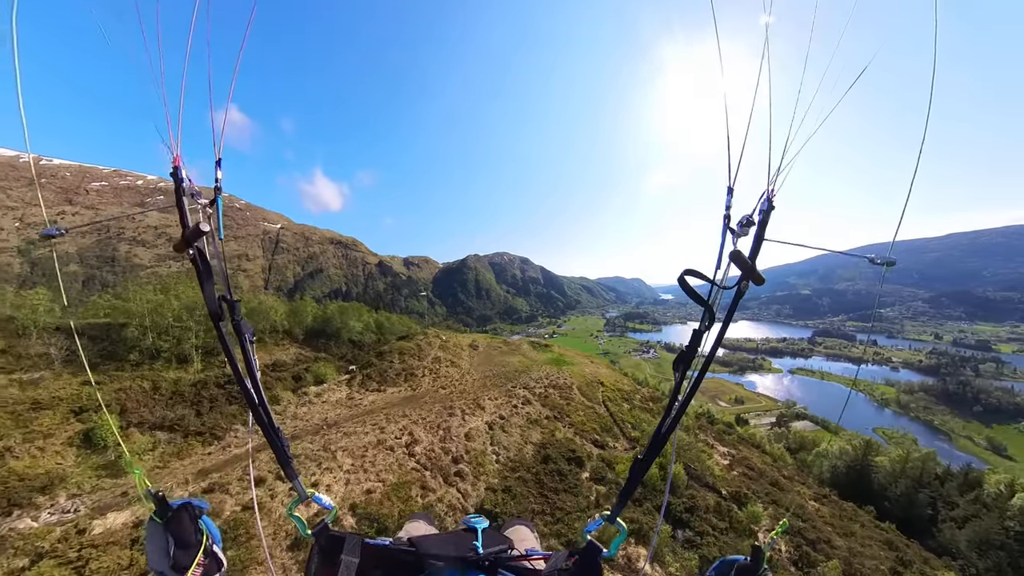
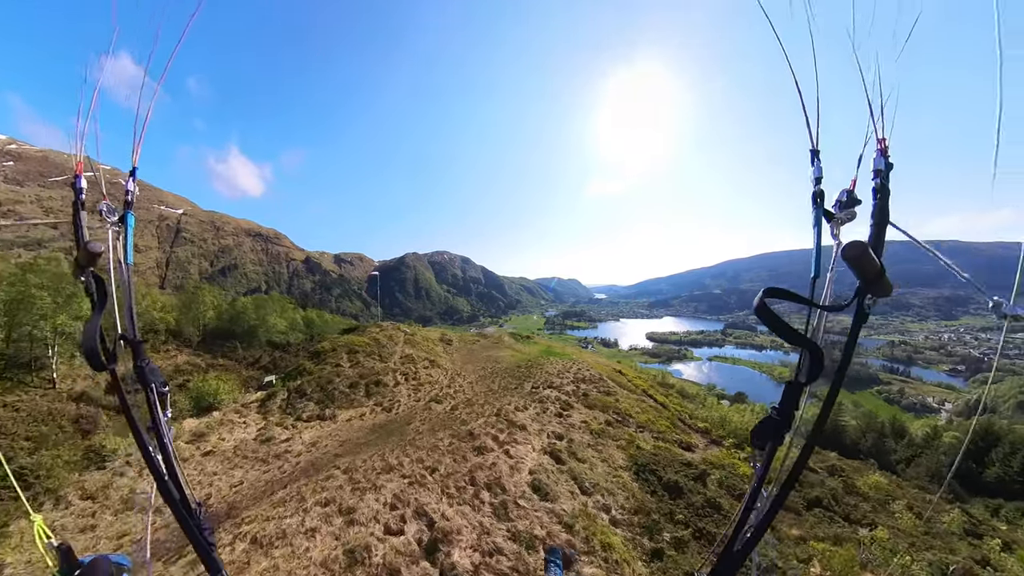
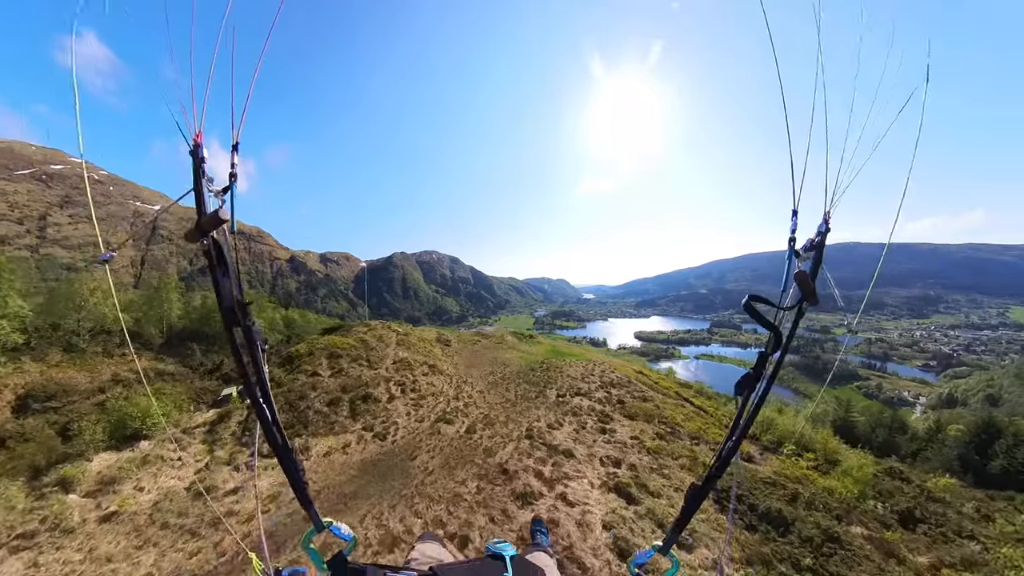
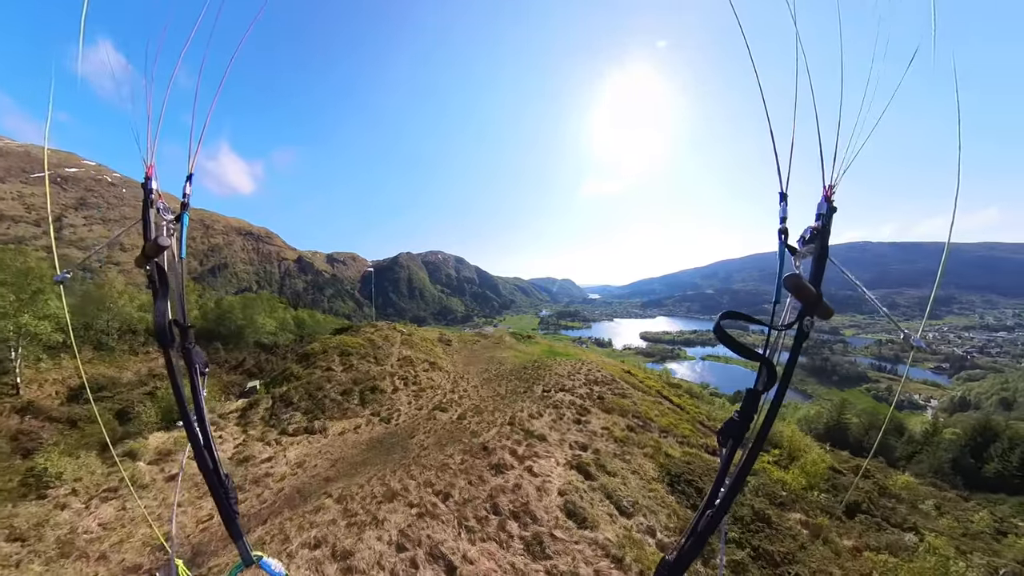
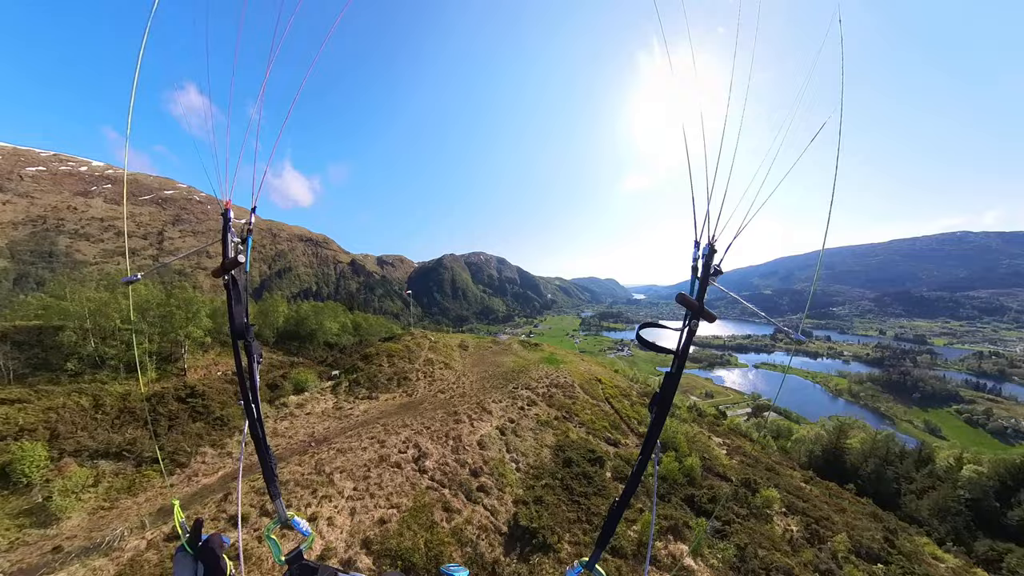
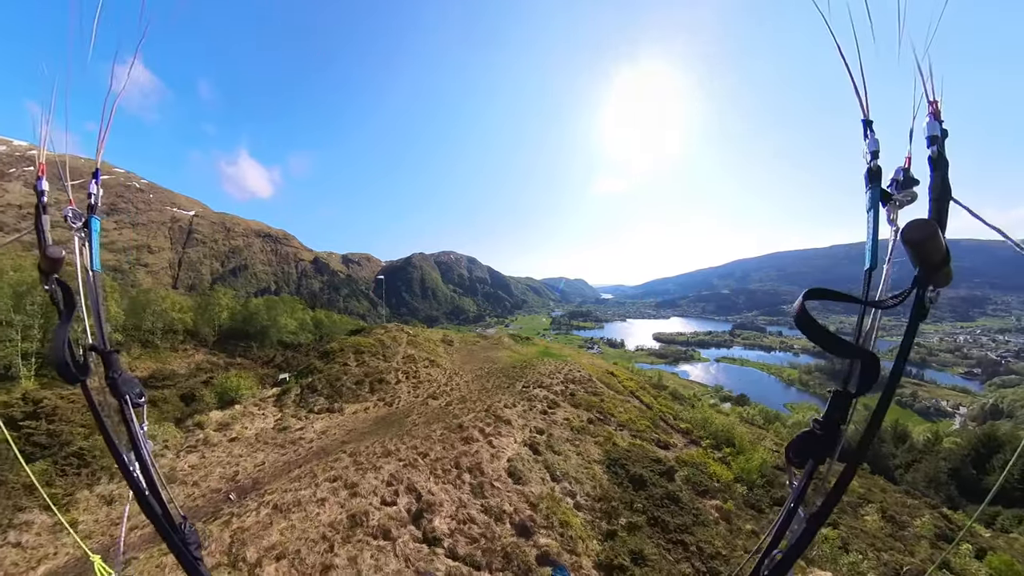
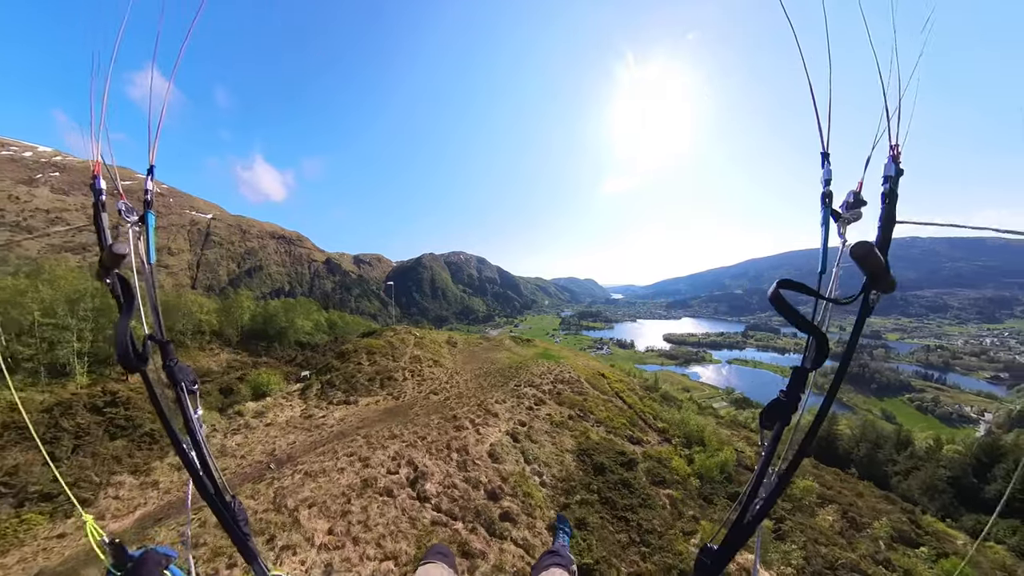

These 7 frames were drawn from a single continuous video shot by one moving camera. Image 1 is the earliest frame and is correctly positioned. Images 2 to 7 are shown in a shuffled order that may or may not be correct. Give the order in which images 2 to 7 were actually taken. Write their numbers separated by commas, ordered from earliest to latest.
5, 7, 6, 2, 4, 3
